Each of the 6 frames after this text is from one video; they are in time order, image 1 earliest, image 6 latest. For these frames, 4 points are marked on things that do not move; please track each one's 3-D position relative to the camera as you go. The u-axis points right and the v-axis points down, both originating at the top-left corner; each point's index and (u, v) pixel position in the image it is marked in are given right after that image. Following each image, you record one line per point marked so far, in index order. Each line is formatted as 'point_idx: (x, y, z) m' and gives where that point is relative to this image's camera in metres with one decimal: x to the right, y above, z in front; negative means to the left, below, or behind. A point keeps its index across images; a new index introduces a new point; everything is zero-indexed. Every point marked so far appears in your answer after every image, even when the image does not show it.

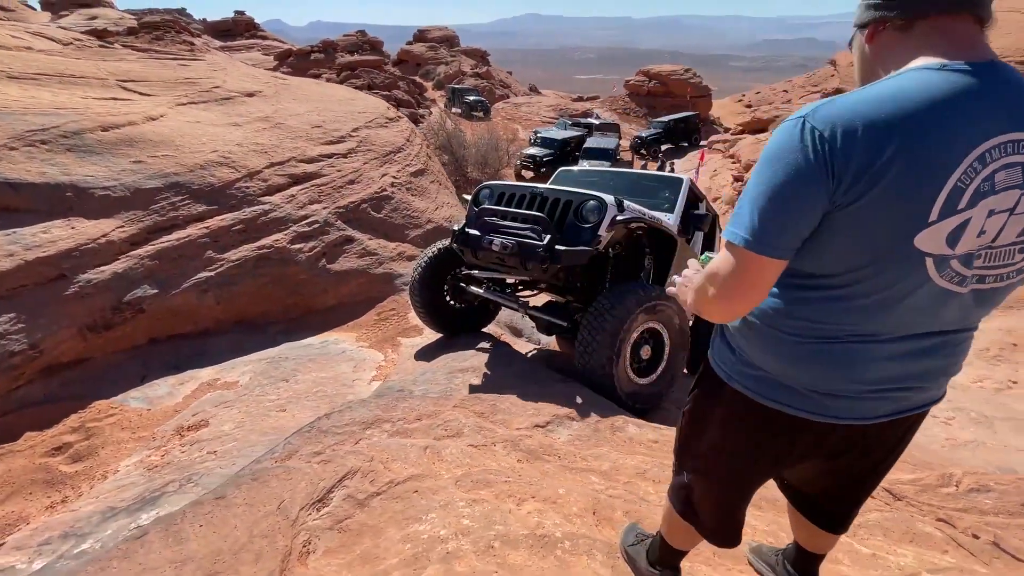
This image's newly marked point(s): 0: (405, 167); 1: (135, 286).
0: (-1.9, +2.1, +8.2) m
1: (-4.1, 0.0, +5.4) m
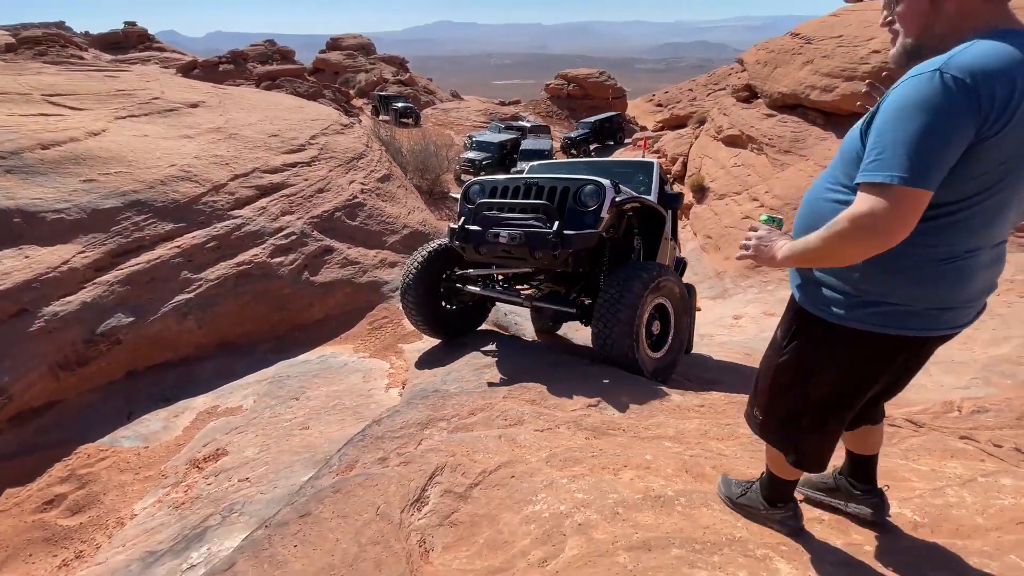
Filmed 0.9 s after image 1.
0: (-2.4, +2.0, +8.0) m
1: (-4.1, -0.3, +4.9) m
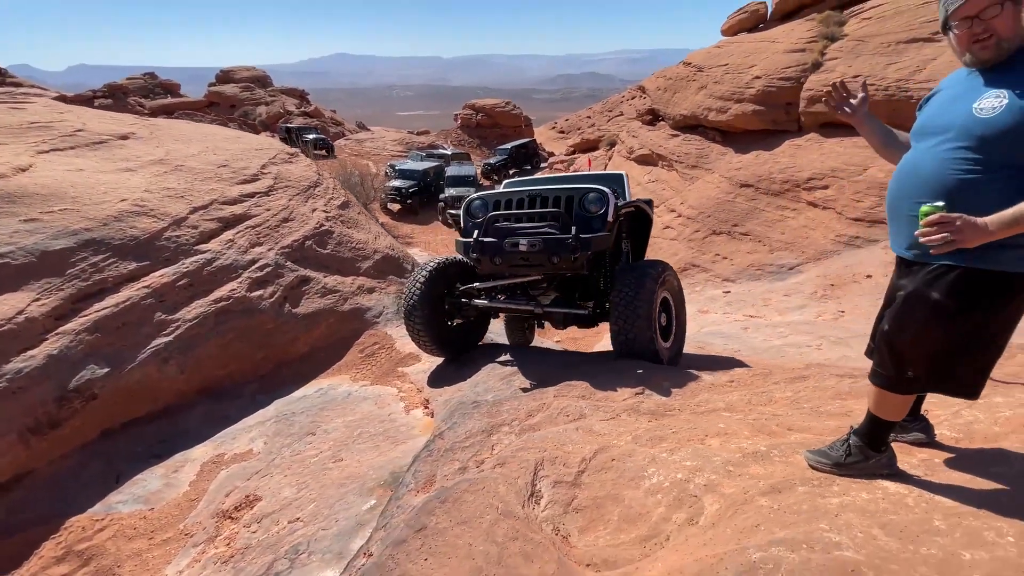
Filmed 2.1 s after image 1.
0: (-3.0, +1.4, +7.7) m
1: (-3.9, -0.7, +4.3) m
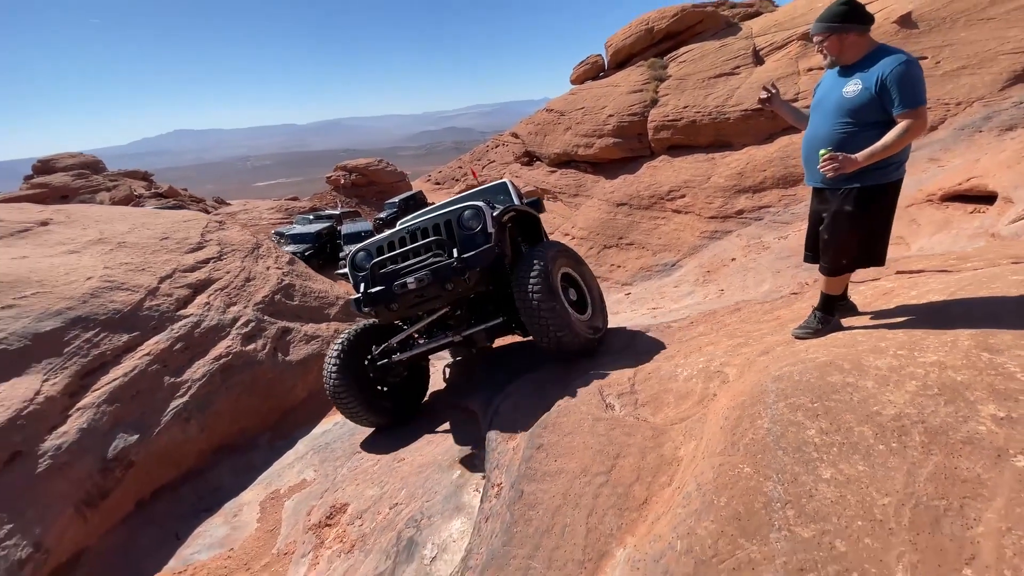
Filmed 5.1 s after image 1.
0: (-3.9, +0.5, +7.9) m
1: (-3.6, -1.4, +4.2) m
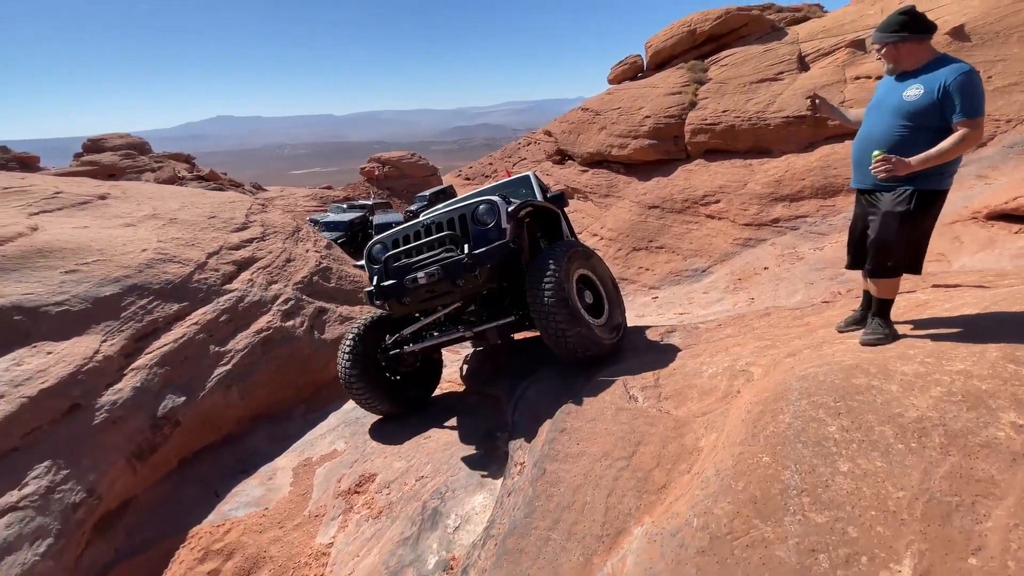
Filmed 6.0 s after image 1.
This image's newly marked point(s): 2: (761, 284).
0: (-3.4, +0.8, +8.2) m
1: (-3.4, -1.1, +4.6) m
2: (+5.2, +0.1, +9.8) m
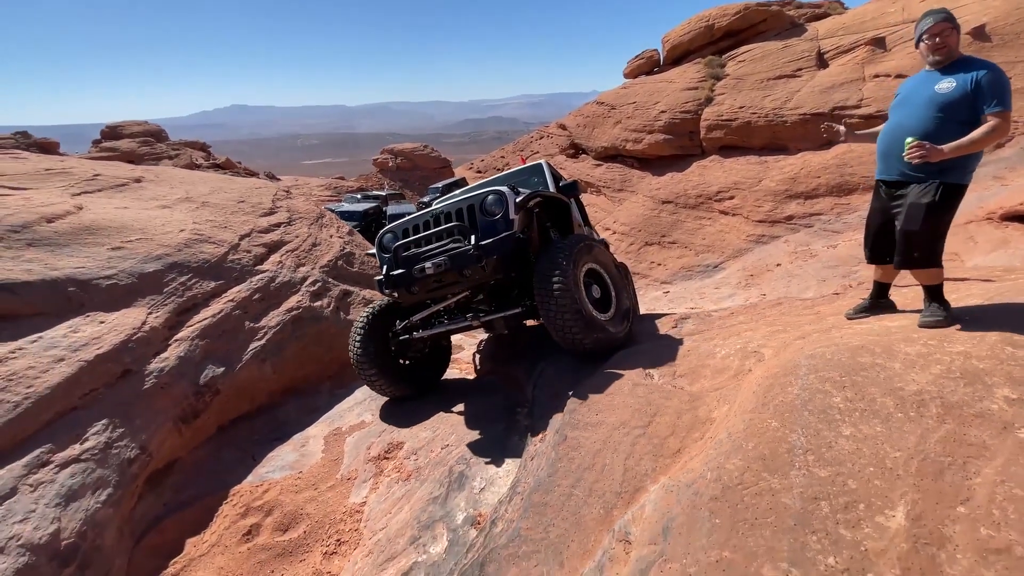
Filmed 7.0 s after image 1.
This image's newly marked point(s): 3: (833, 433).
0: (-3.1, +1.1, +8.5) m
1: (-3.2, -0.8, +4.9) m
2: (+5.5, +0.2, +9.9) m
3: (+1.6, -0.7, +2.3) m
